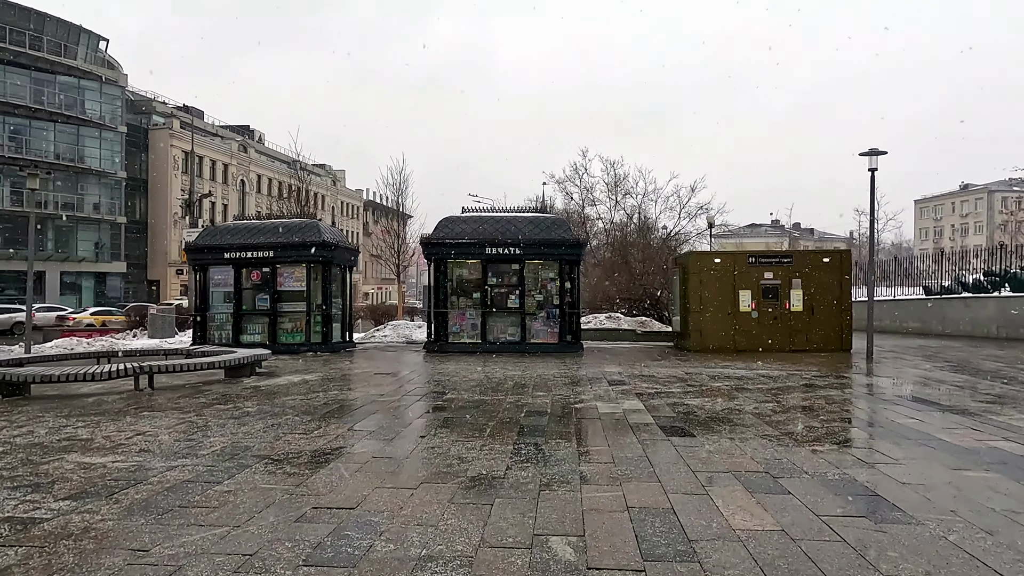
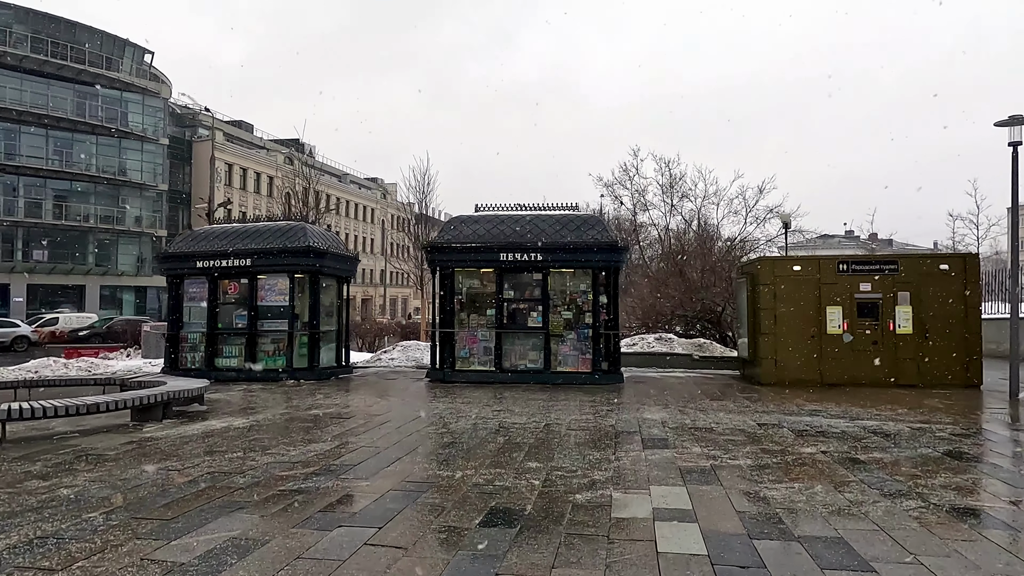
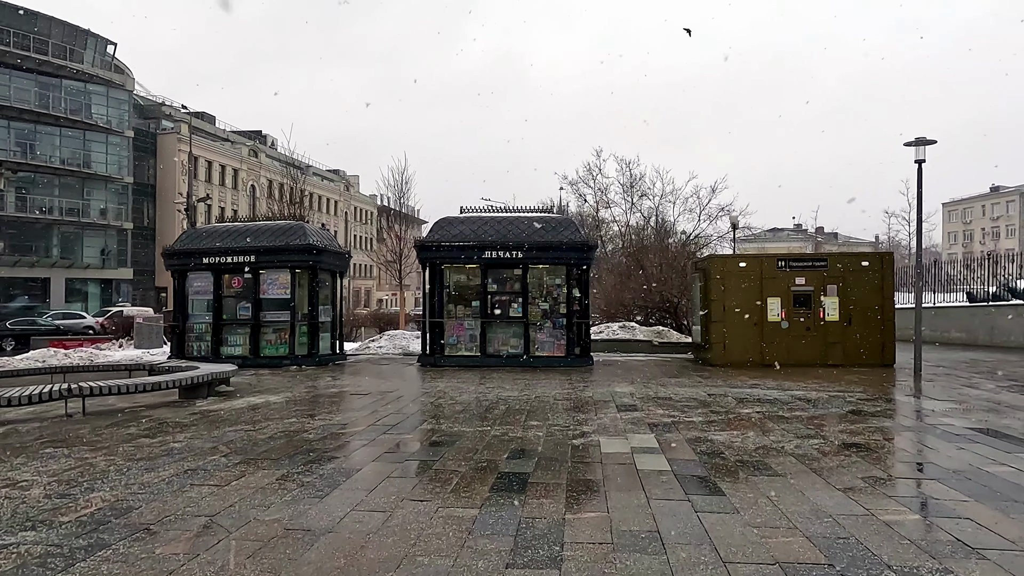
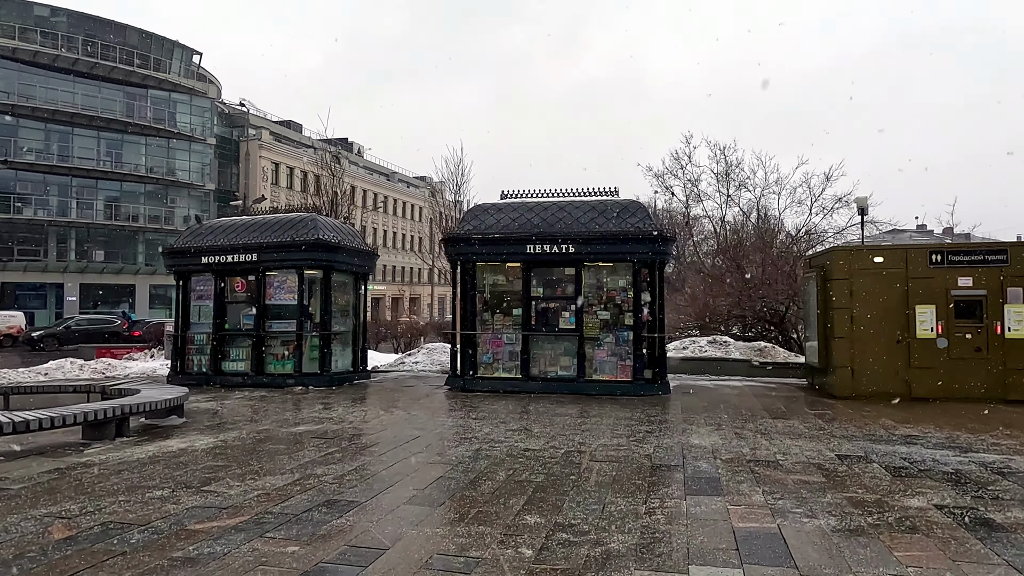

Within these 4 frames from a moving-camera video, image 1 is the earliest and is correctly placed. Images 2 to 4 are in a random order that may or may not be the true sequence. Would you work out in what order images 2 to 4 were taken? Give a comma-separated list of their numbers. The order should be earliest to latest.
3, 2, 4
